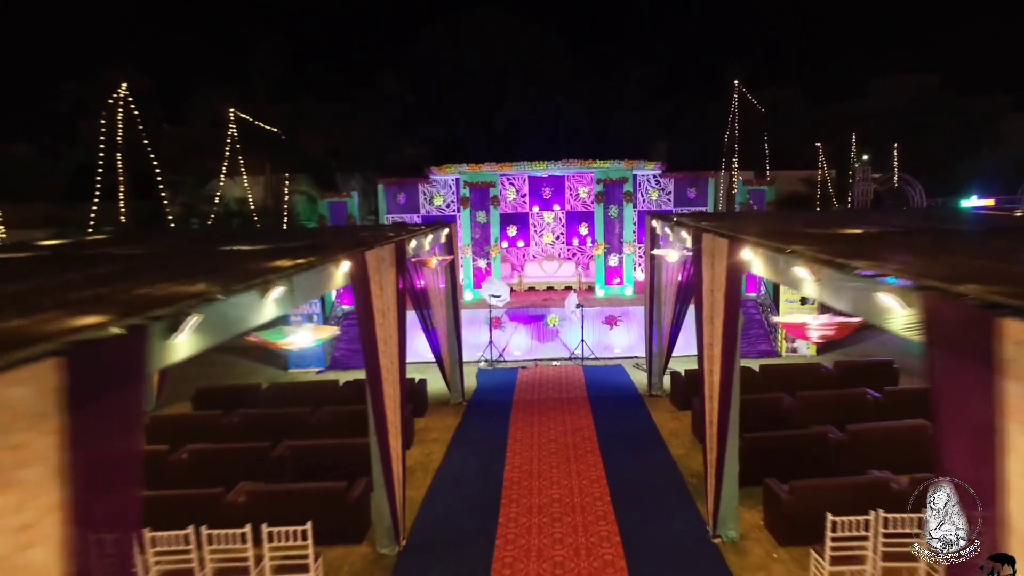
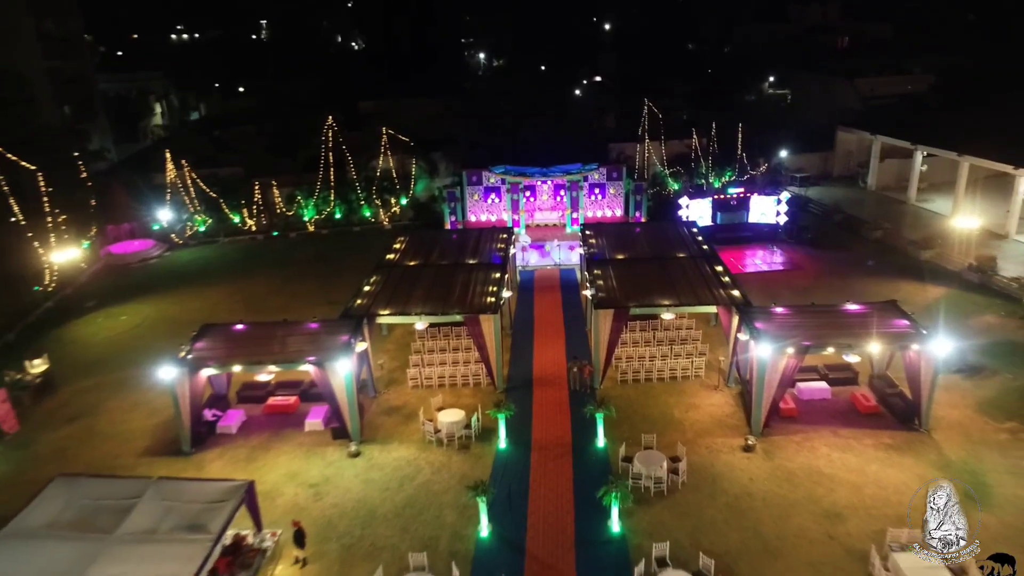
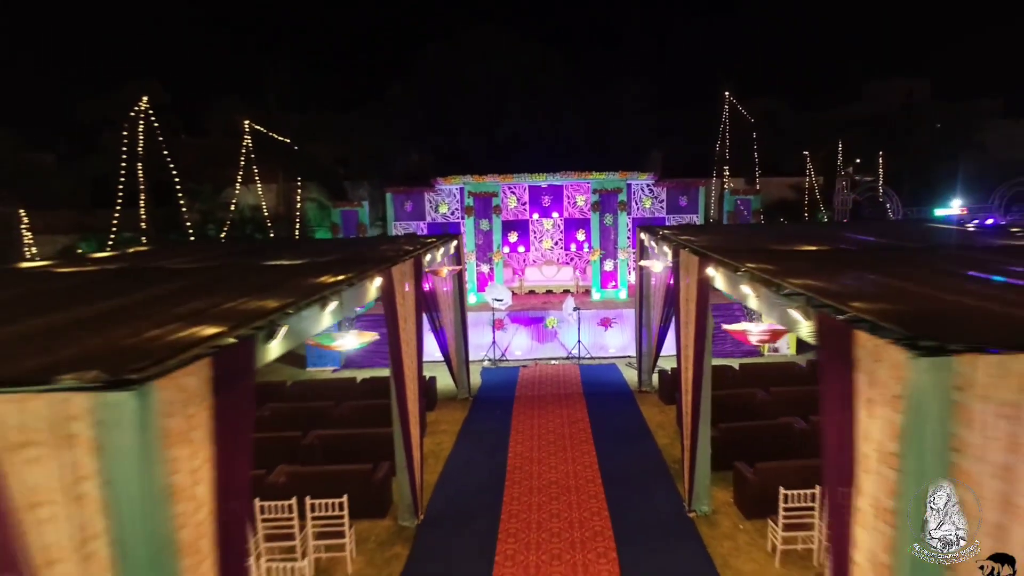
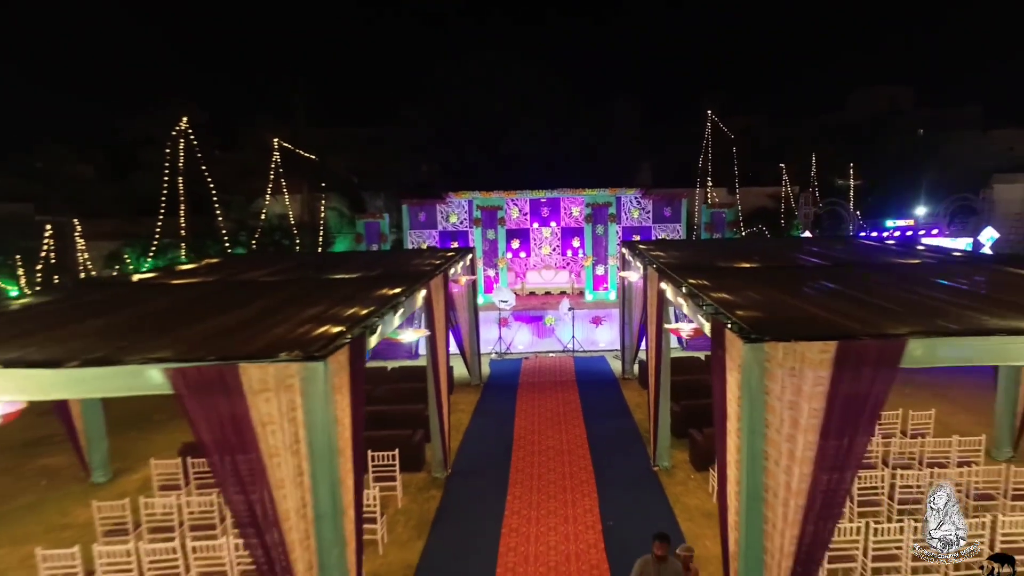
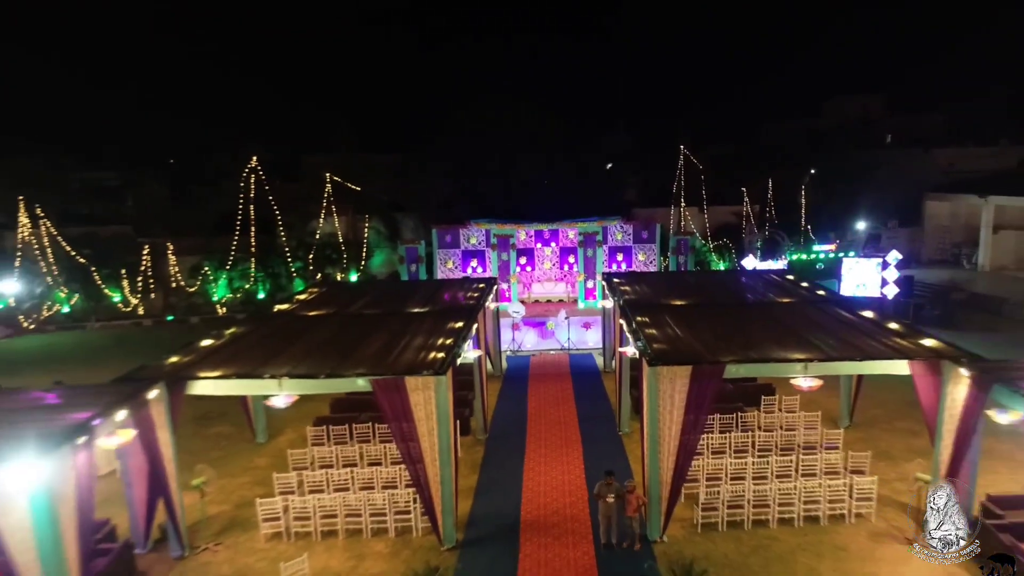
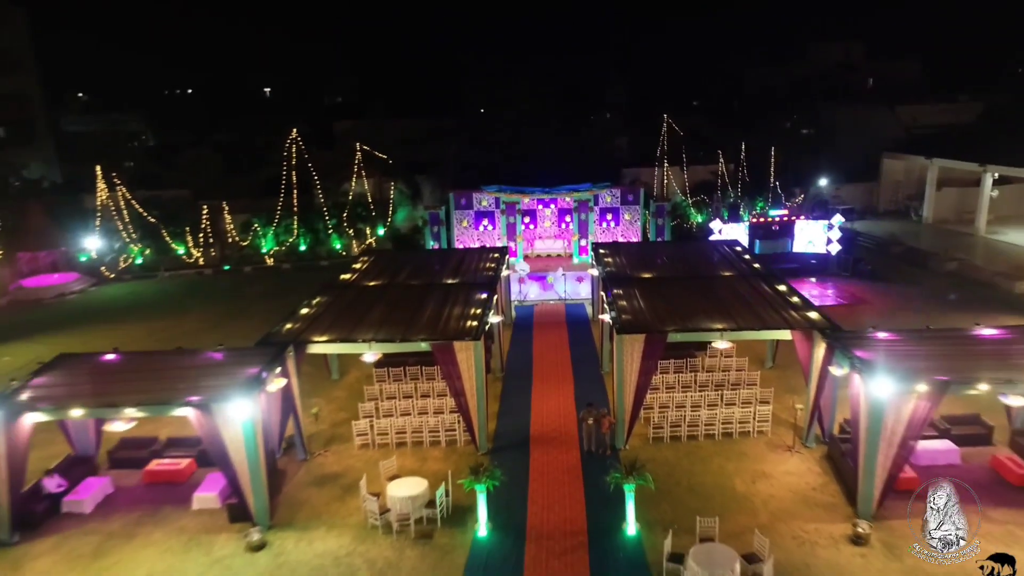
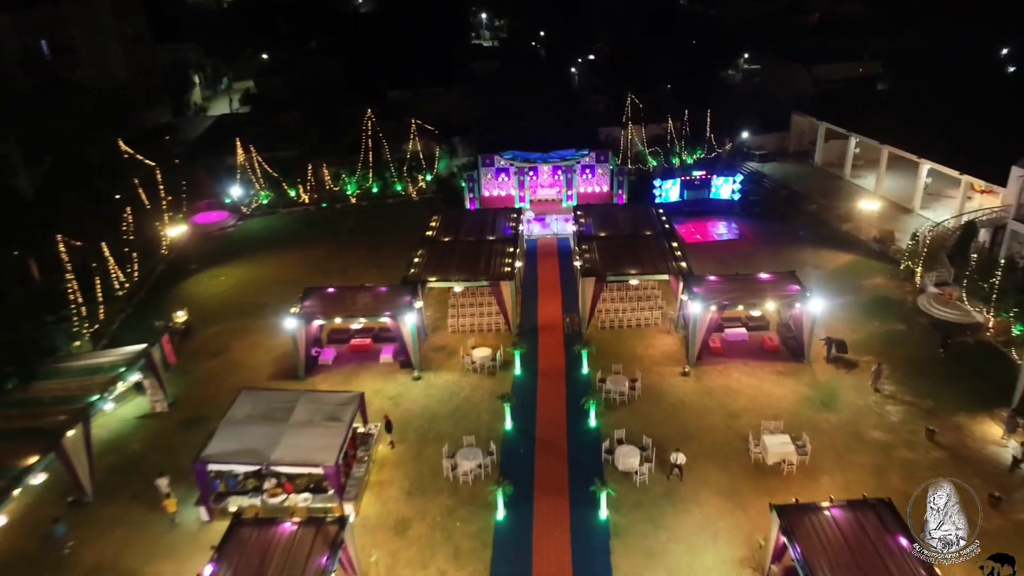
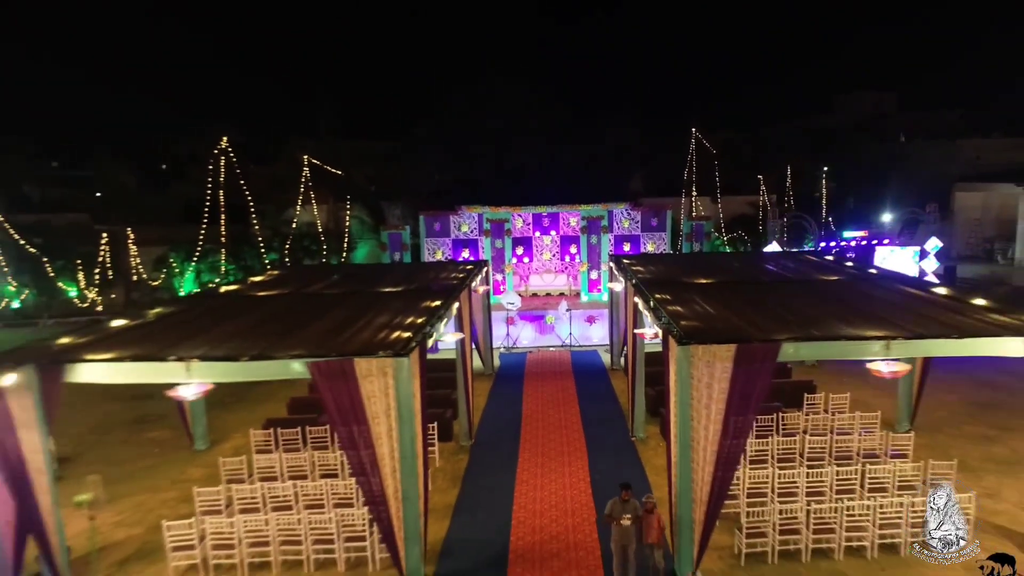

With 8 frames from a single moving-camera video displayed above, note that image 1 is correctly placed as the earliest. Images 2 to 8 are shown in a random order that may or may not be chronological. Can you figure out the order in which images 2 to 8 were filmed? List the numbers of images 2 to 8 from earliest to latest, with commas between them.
3, 4, 8, 5, 6, 2, 7
